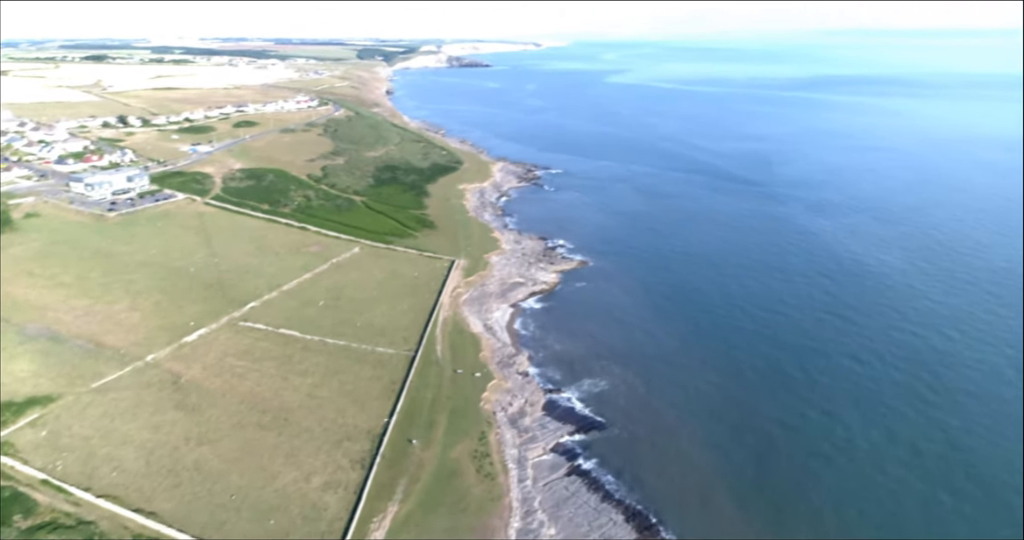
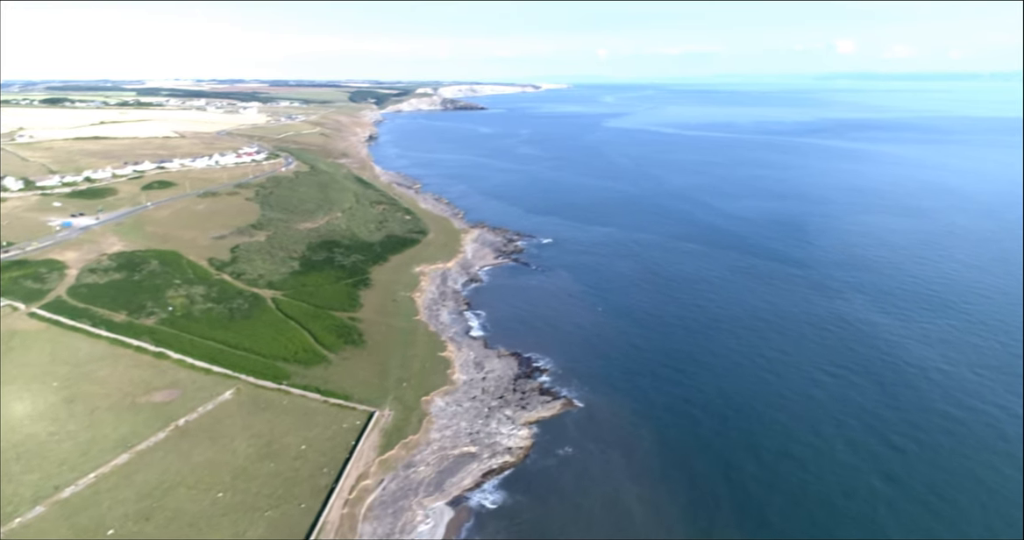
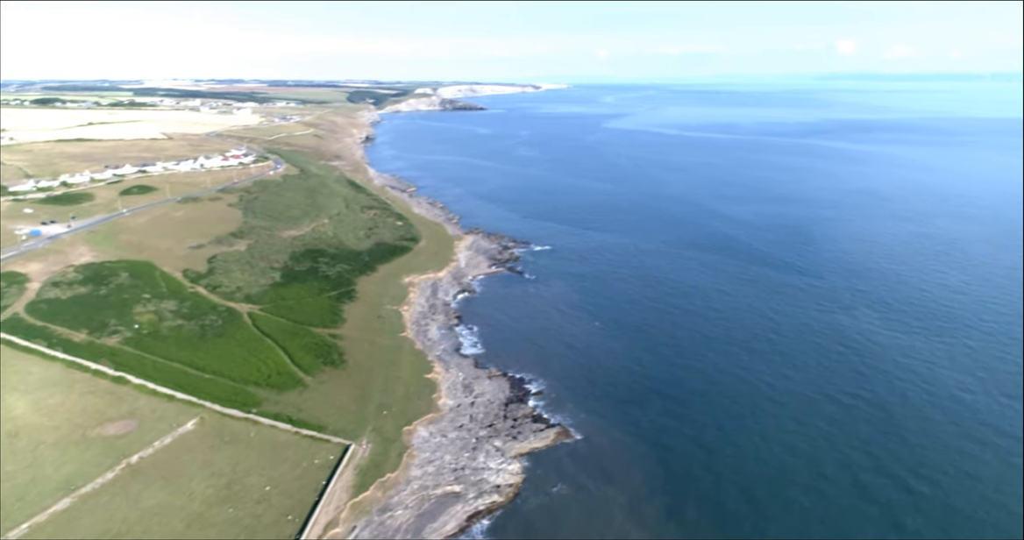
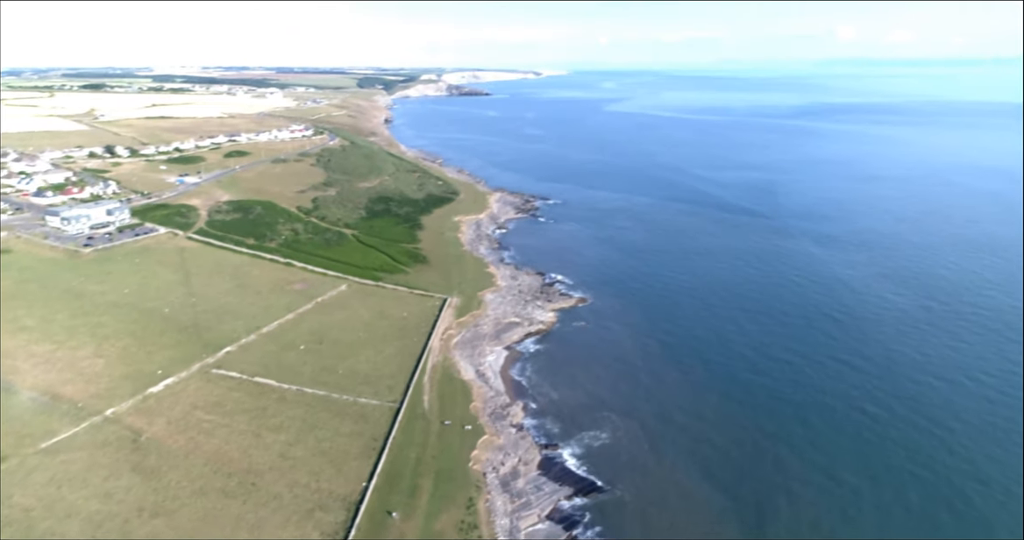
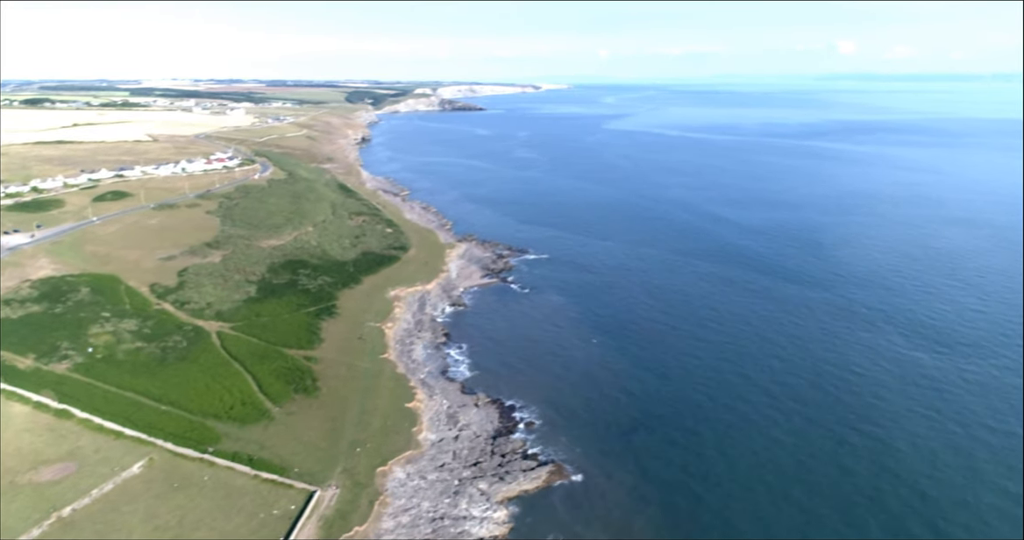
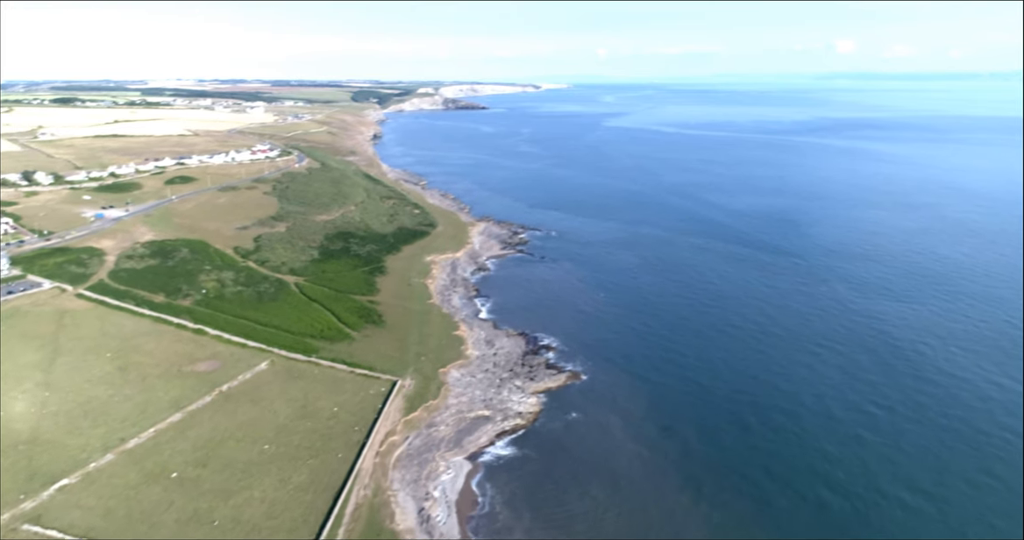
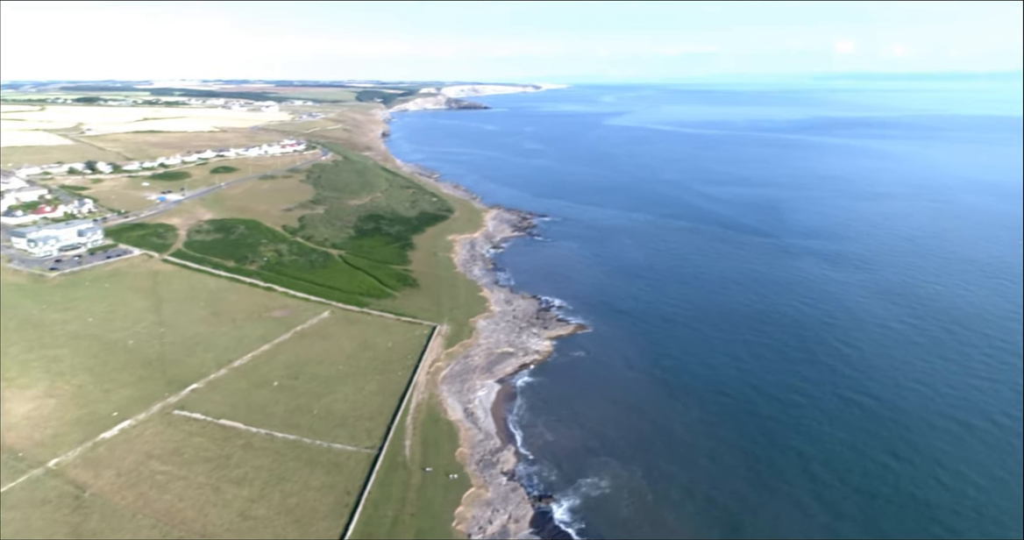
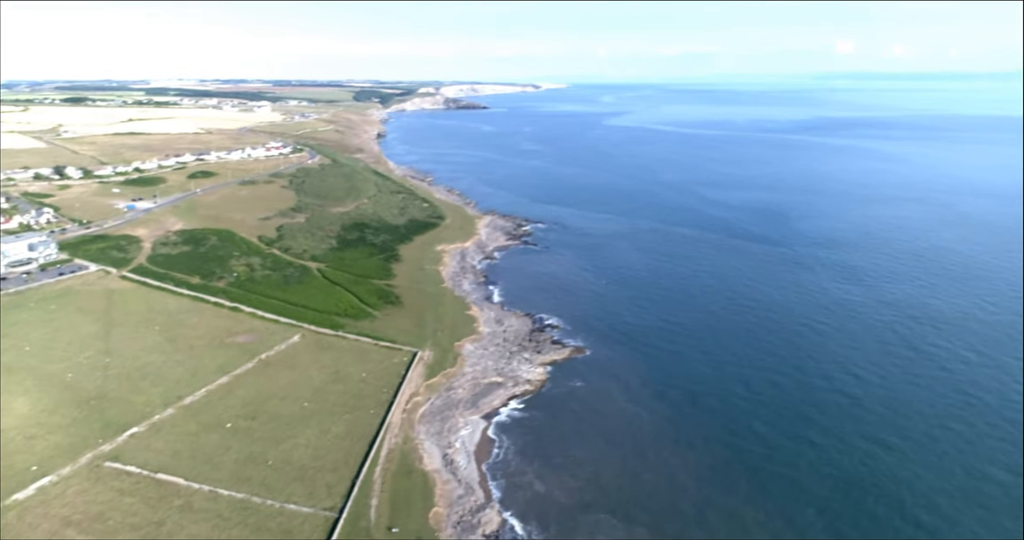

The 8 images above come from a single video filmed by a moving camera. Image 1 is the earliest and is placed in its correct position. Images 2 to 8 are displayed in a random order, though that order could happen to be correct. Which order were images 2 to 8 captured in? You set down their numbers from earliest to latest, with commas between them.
4, 7, 8, 6, 2, 3, 5
